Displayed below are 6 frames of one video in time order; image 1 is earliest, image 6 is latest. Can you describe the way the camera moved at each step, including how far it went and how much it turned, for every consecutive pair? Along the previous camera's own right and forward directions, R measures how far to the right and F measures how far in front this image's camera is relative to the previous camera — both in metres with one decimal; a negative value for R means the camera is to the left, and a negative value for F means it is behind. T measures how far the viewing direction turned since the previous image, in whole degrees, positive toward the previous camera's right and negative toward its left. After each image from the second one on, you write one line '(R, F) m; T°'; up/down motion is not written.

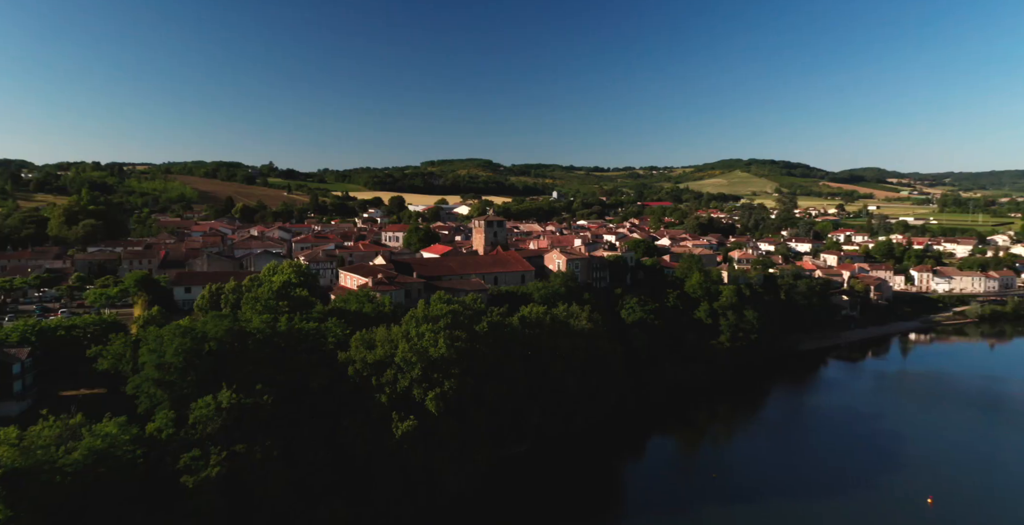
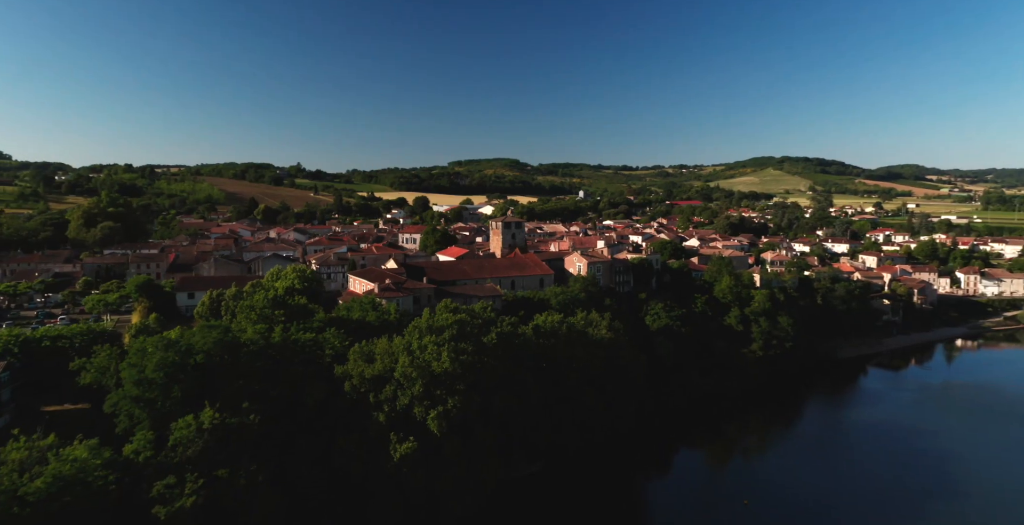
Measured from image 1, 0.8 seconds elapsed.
(+0.5, +1.6) m; -3°
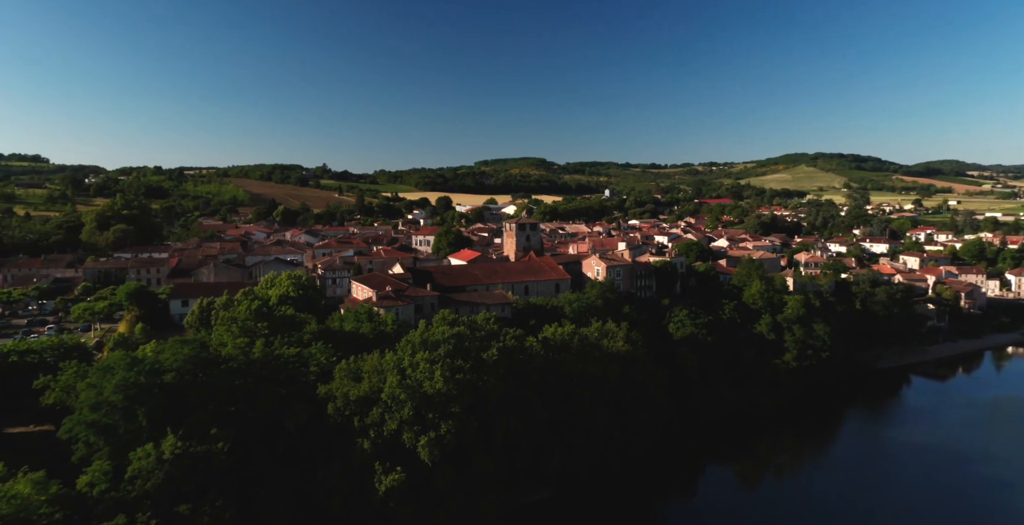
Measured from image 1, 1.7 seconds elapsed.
(+0.7, +1.9) m; -3°
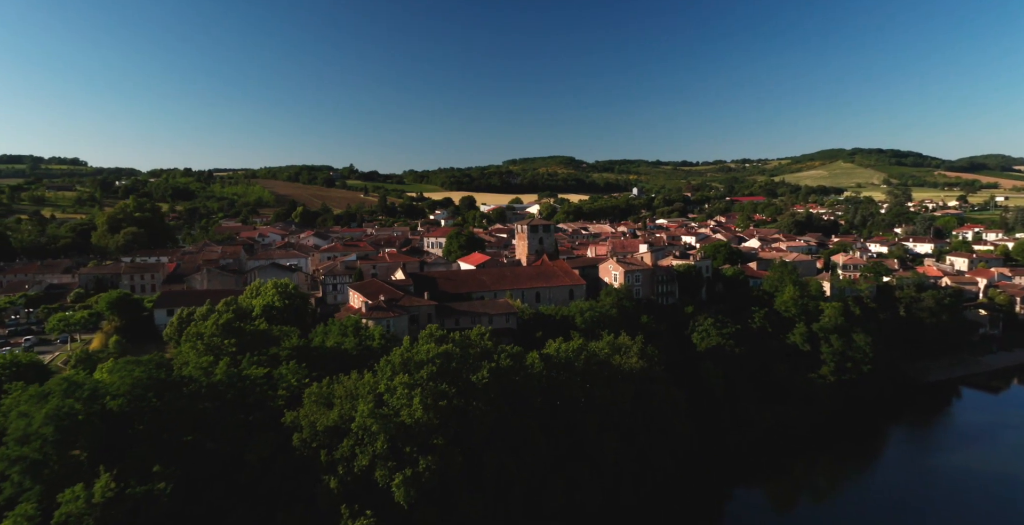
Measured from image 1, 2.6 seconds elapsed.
(+0.9, +2.1) m; -3°
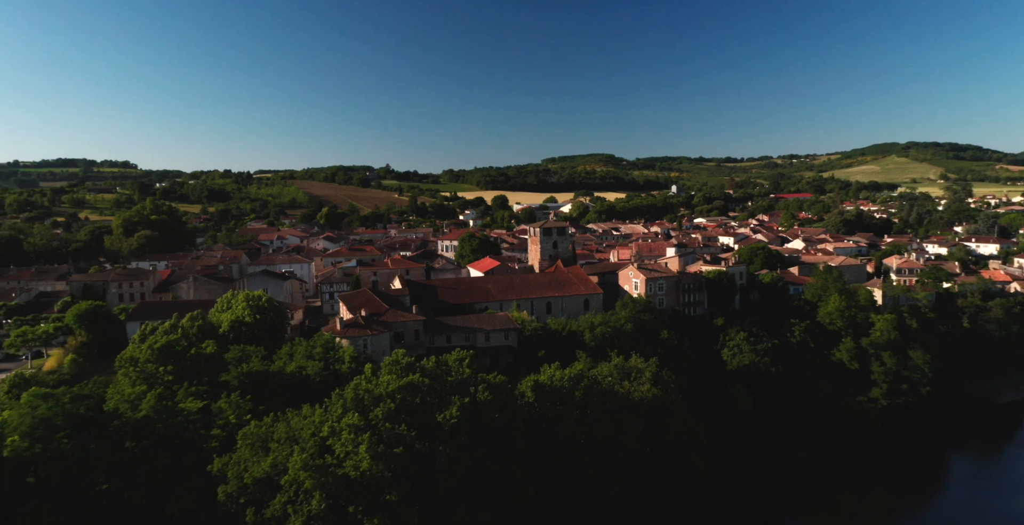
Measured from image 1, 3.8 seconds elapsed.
(+1.4, +2.6) m; -4°
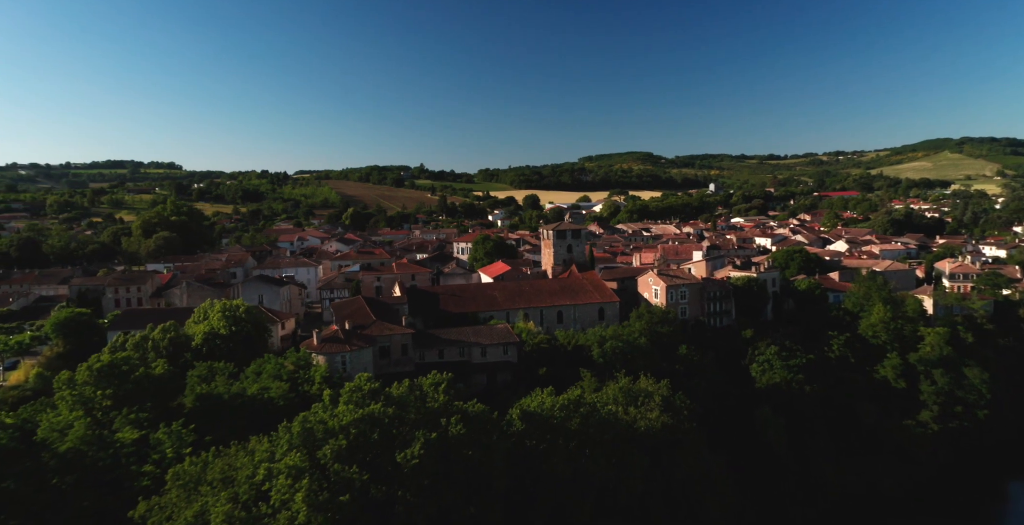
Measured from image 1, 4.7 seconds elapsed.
(+1.2, +1.9) m; -4°
